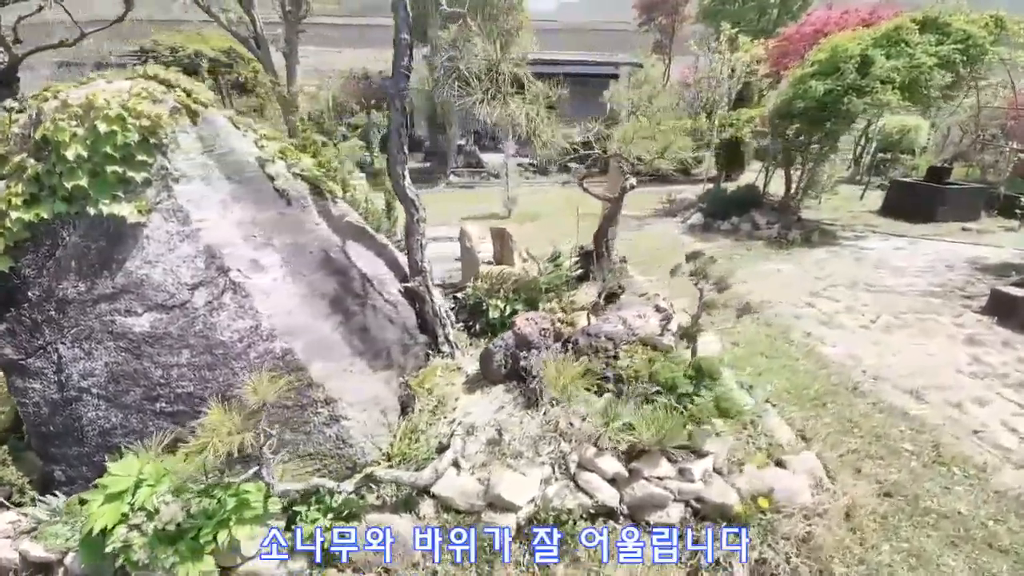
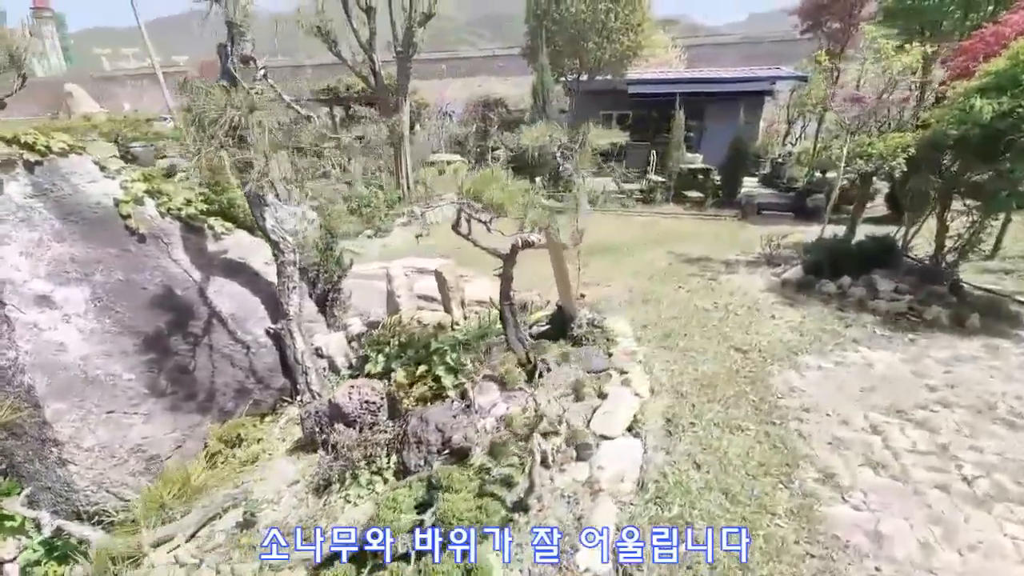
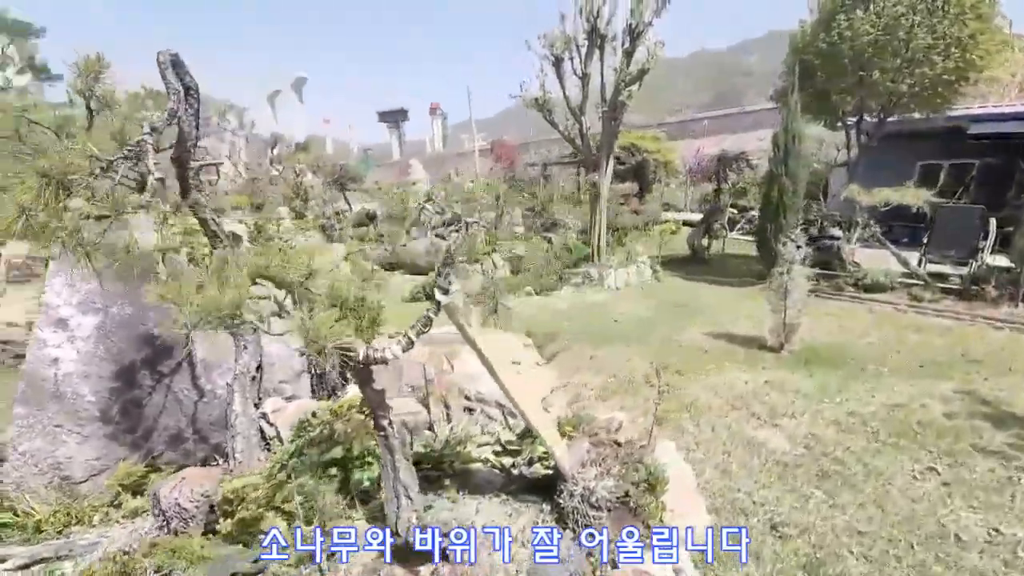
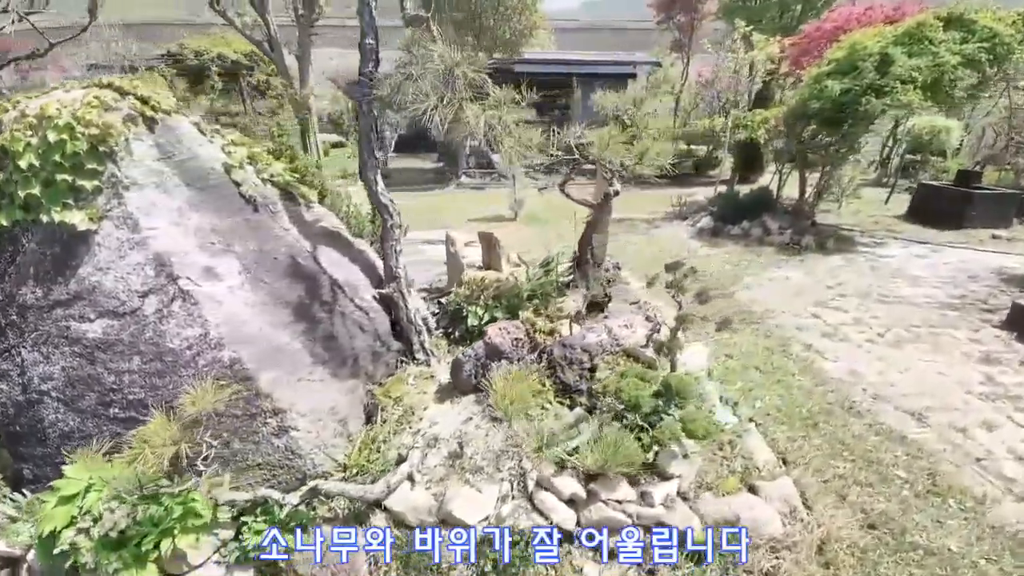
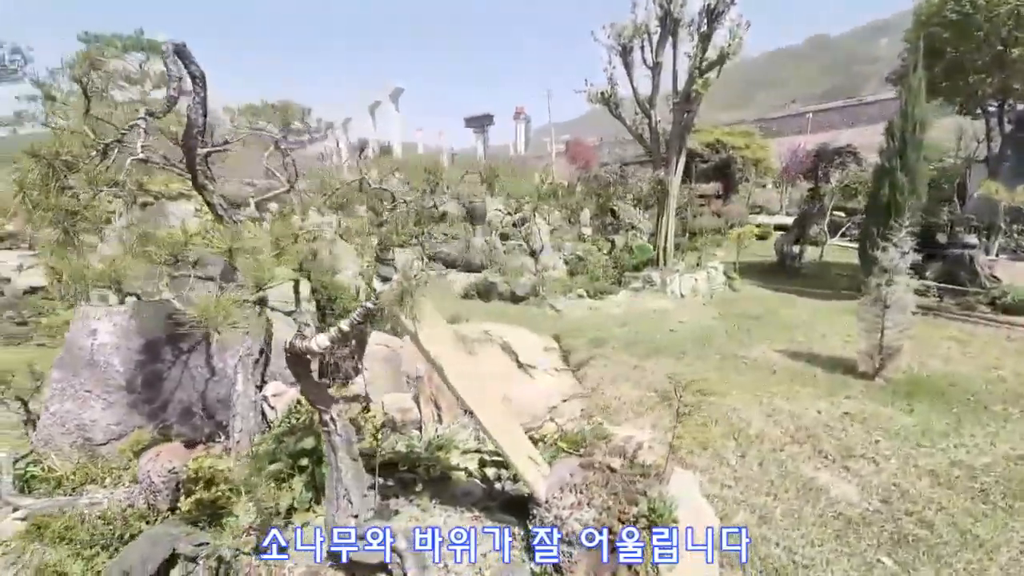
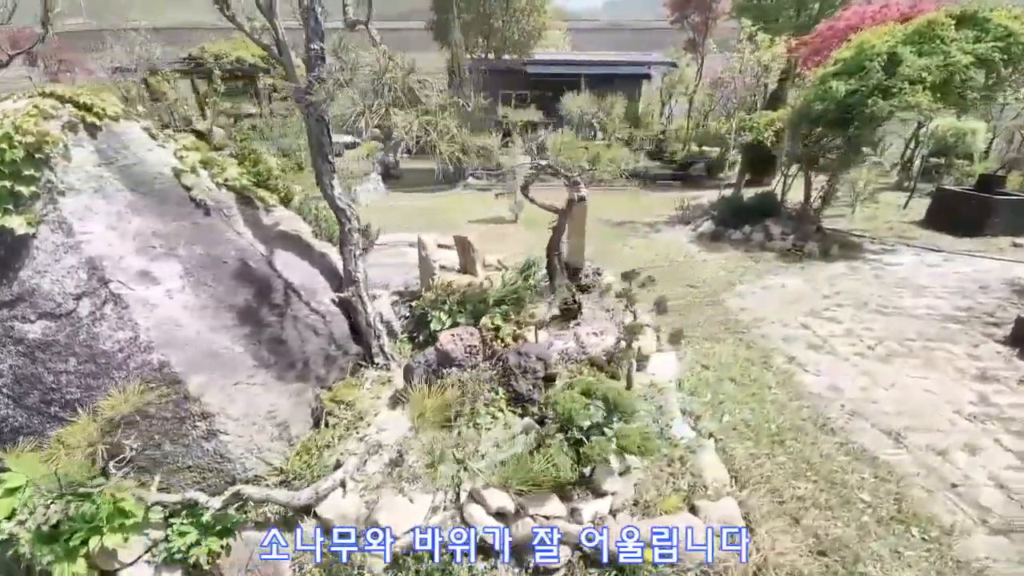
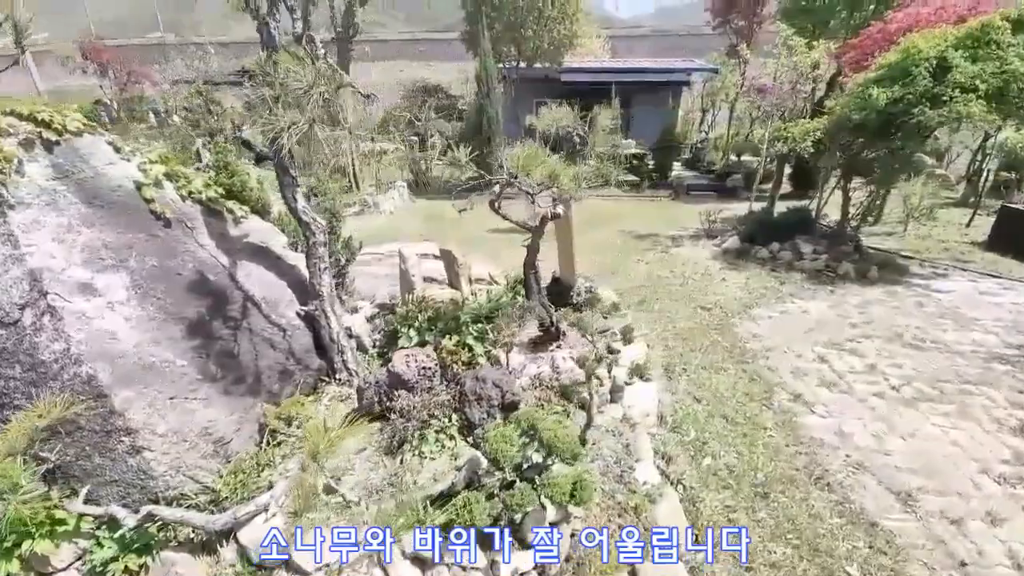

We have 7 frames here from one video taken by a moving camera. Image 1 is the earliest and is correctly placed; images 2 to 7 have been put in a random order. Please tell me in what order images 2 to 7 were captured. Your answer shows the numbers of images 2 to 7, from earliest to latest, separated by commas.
4, 6, 7, 2, 3, 5
